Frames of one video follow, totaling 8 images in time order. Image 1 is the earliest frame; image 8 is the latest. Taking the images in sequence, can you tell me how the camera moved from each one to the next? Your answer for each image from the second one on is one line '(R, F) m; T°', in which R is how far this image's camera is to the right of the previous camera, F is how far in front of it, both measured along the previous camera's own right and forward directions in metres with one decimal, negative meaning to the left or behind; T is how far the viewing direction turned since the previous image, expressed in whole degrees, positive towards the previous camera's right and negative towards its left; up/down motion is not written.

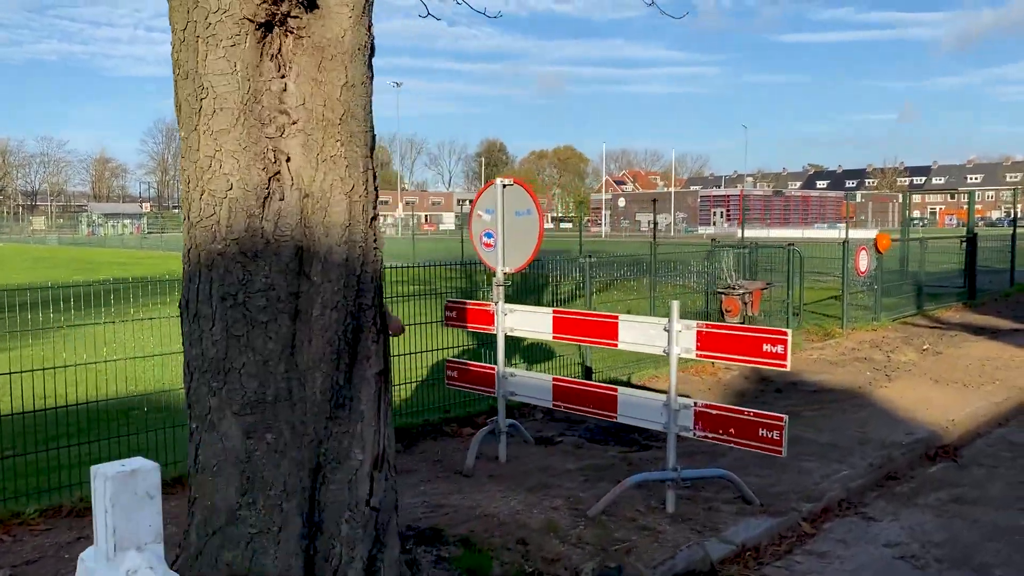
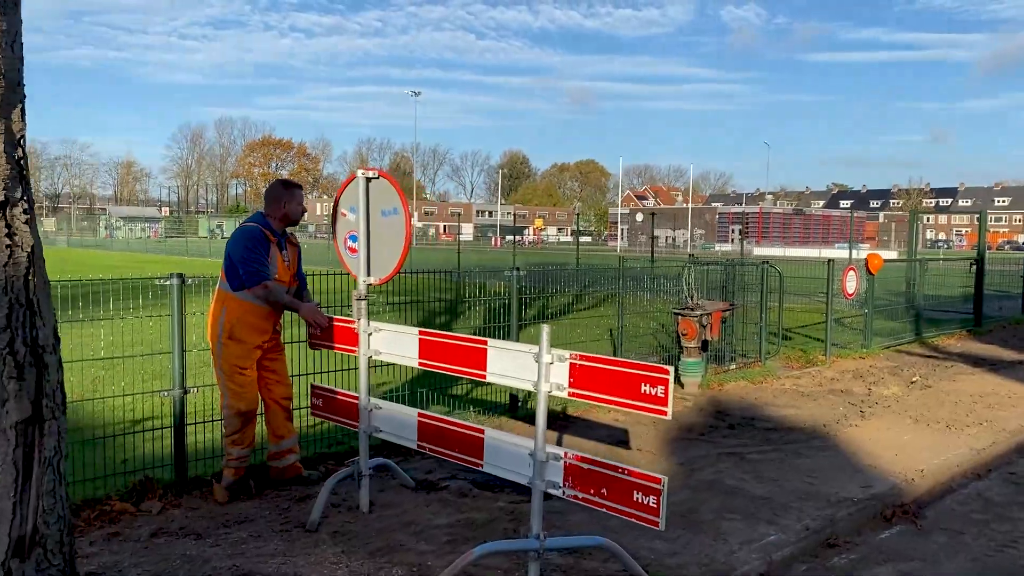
(+0.9, +1.0) m; -1°
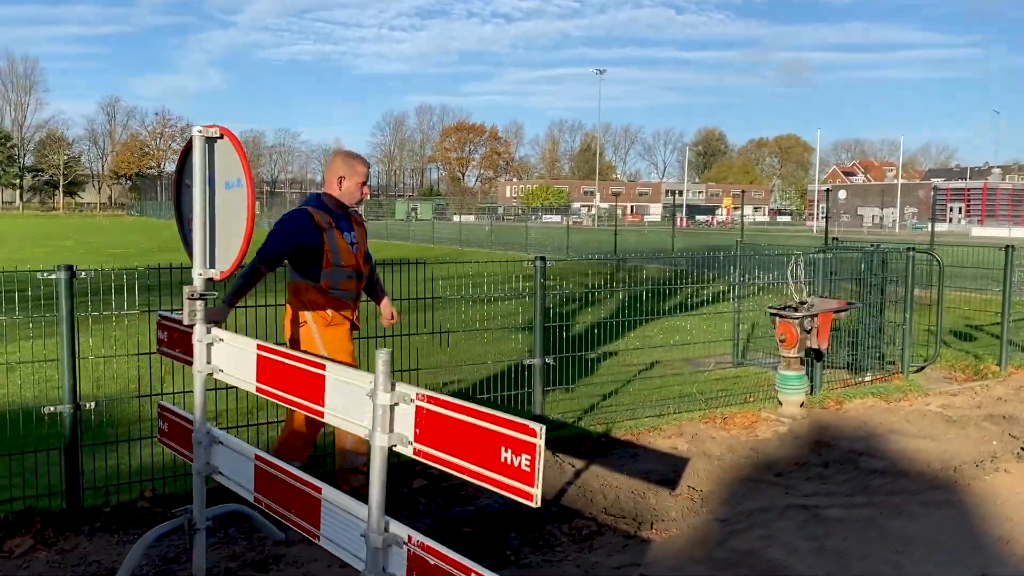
(+1.1, +1.4) m; -13°
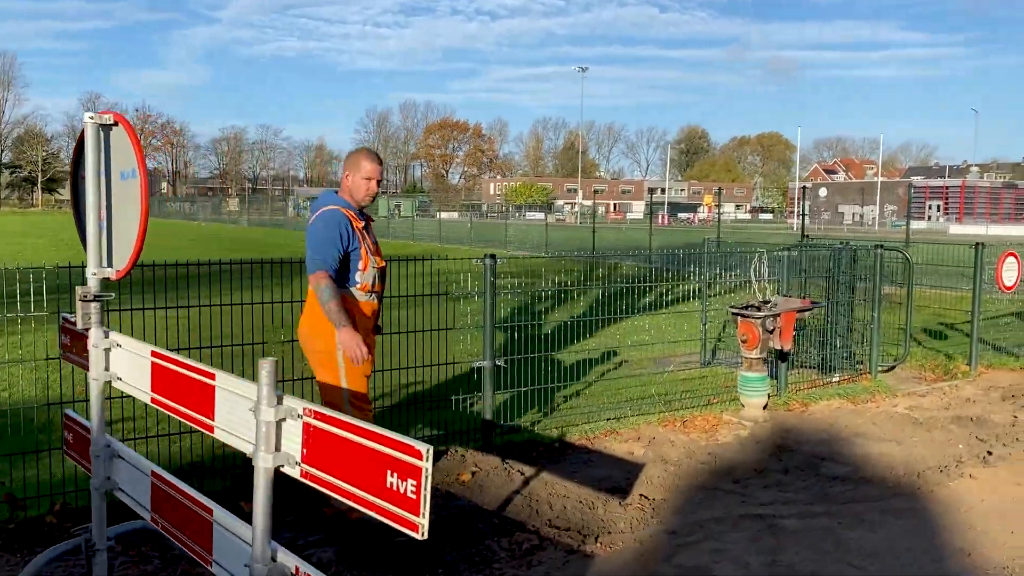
(+0.2, +0.3) m; +1°
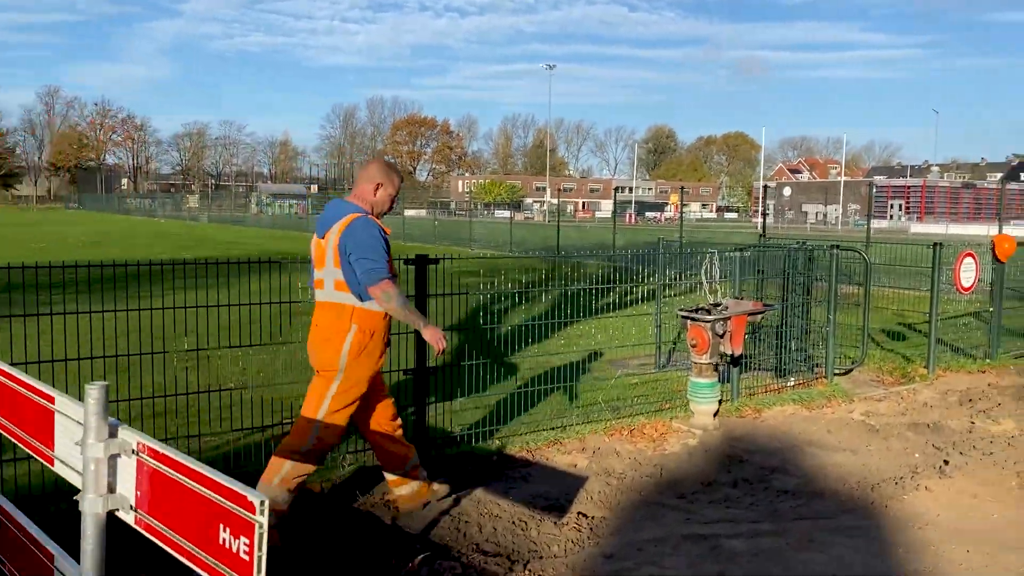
(+0.2, +0.4) m; +2°
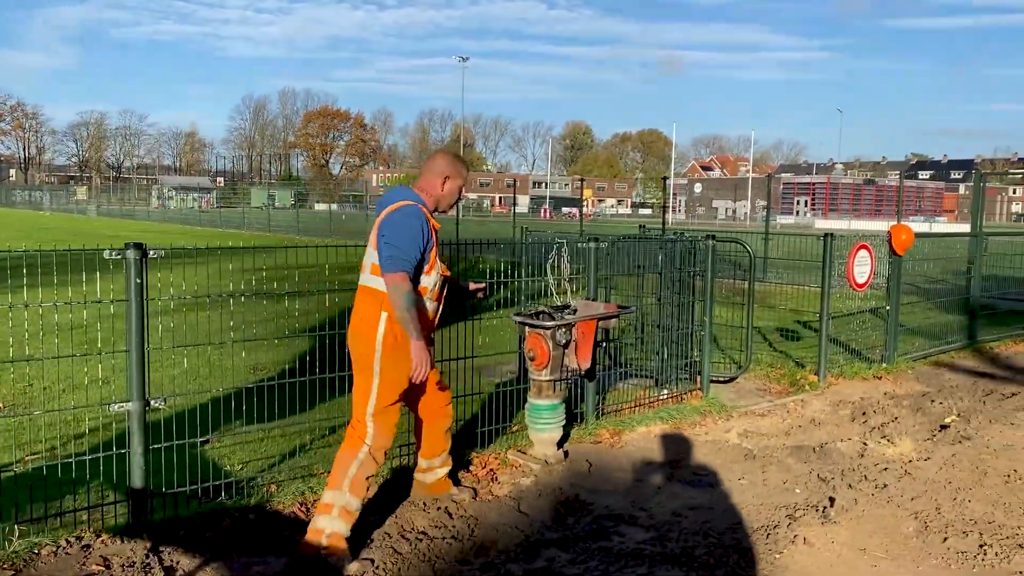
(+0.8, +1.3) m; +5°
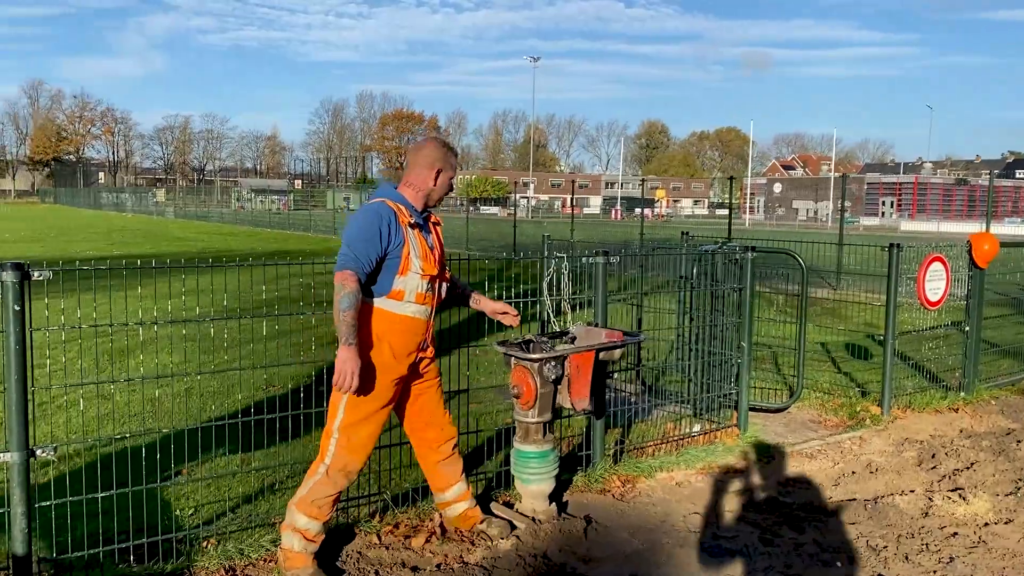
(+0.5, +0.8) m; -5°
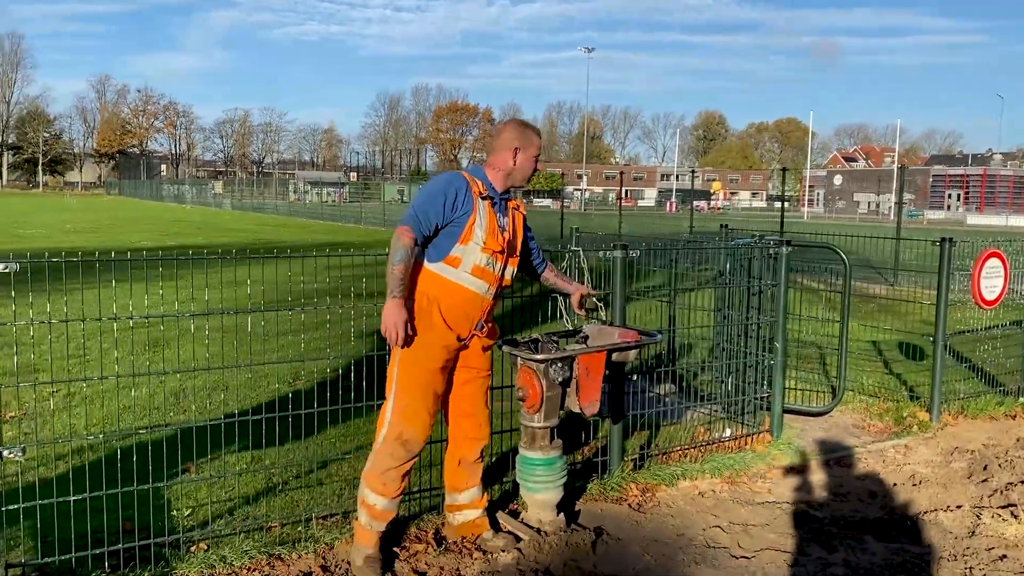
(+0.2, +0.3) m; -4°
